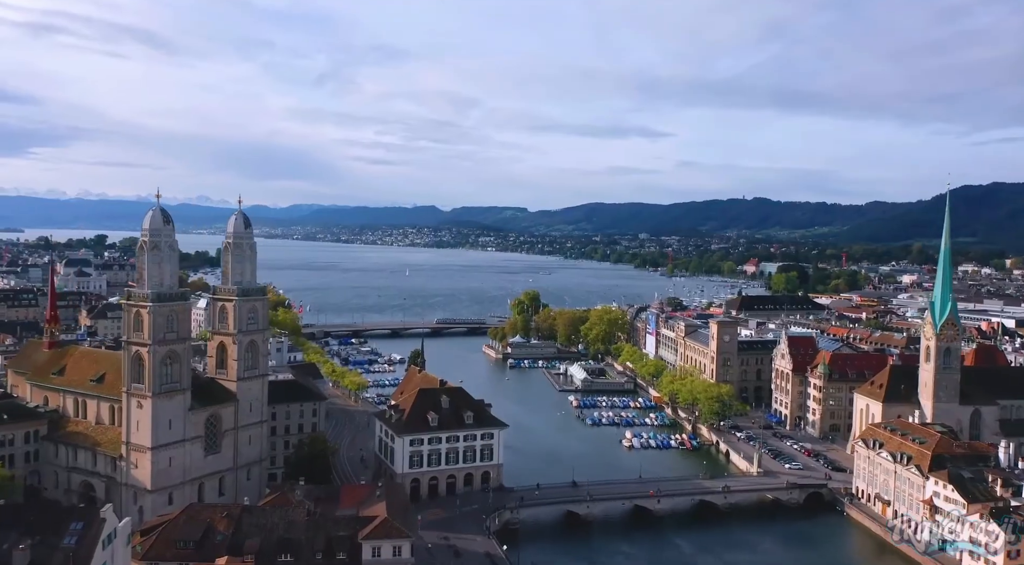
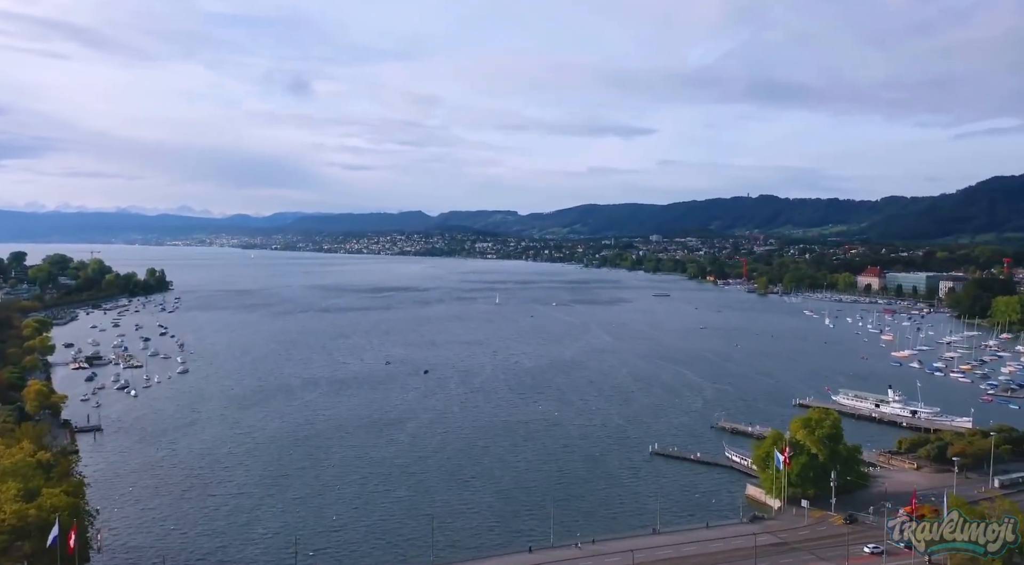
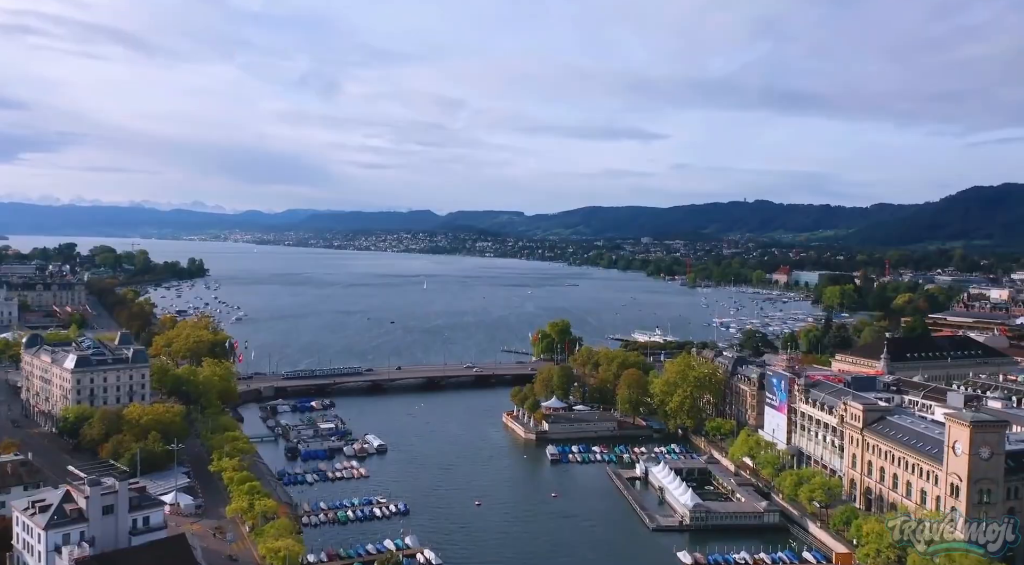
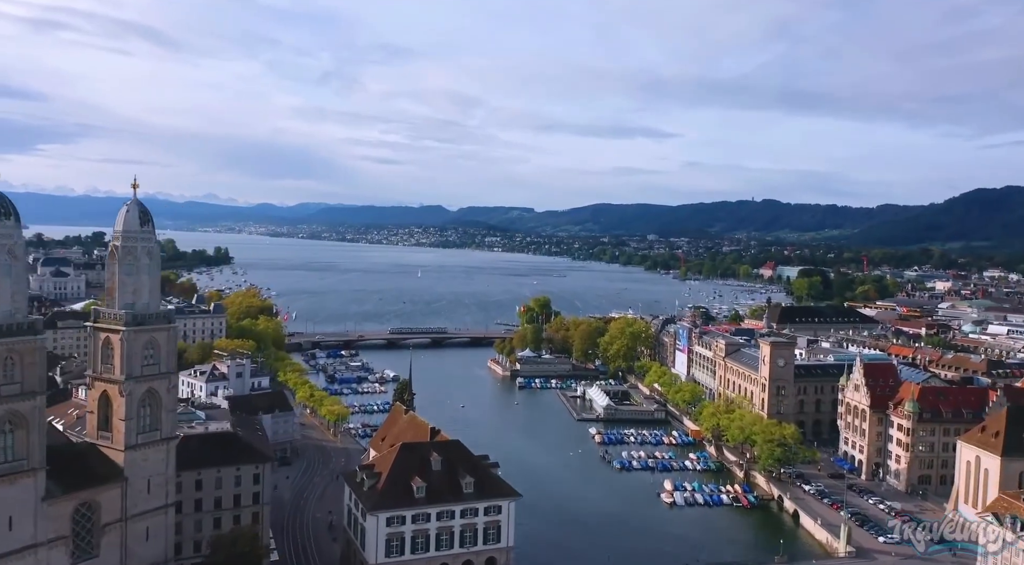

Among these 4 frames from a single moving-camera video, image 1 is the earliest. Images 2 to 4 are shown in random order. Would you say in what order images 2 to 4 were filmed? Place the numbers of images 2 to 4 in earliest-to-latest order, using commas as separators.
4, 3, 2
